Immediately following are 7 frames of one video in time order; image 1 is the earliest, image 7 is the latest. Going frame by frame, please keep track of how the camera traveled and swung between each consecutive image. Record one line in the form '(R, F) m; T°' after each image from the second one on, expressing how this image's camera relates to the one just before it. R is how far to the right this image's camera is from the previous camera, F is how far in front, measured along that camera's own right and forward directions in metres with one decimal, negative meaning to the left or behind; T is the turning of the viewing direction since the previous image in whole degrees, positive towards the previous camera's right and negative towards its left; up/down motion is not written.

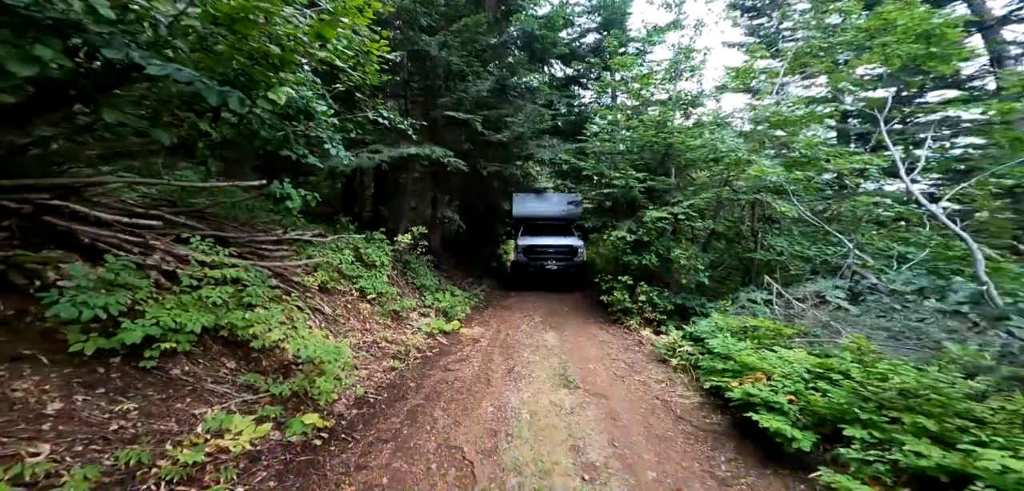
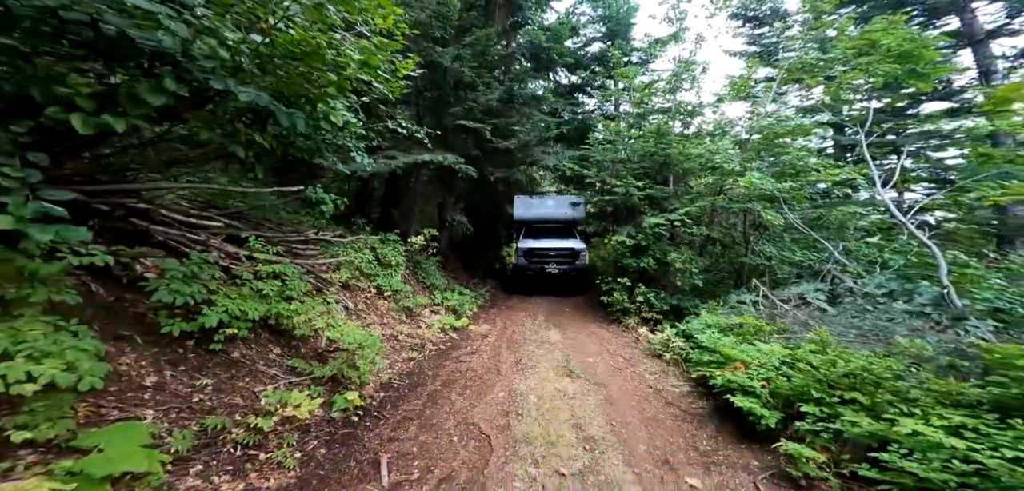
(-0.1, -0.4) m; 0°
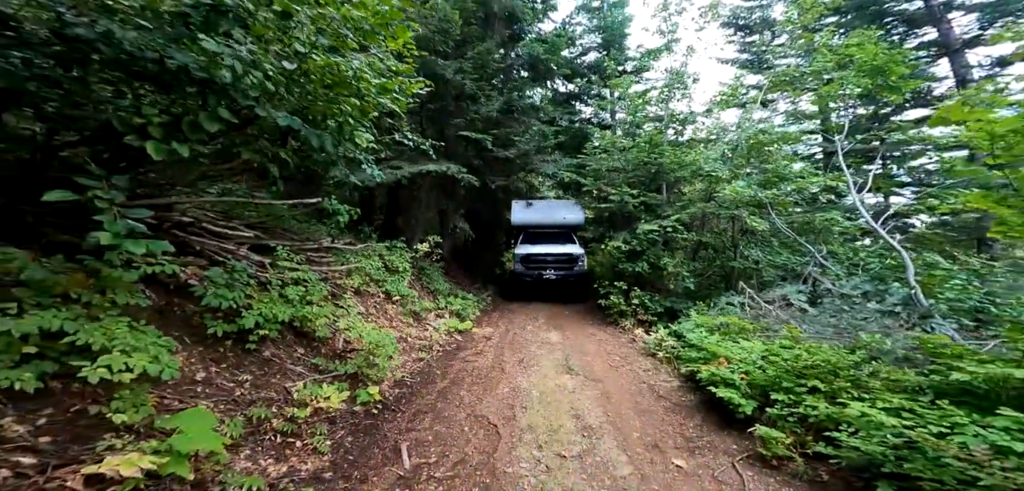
(-0.1, -0.3) m; 0°
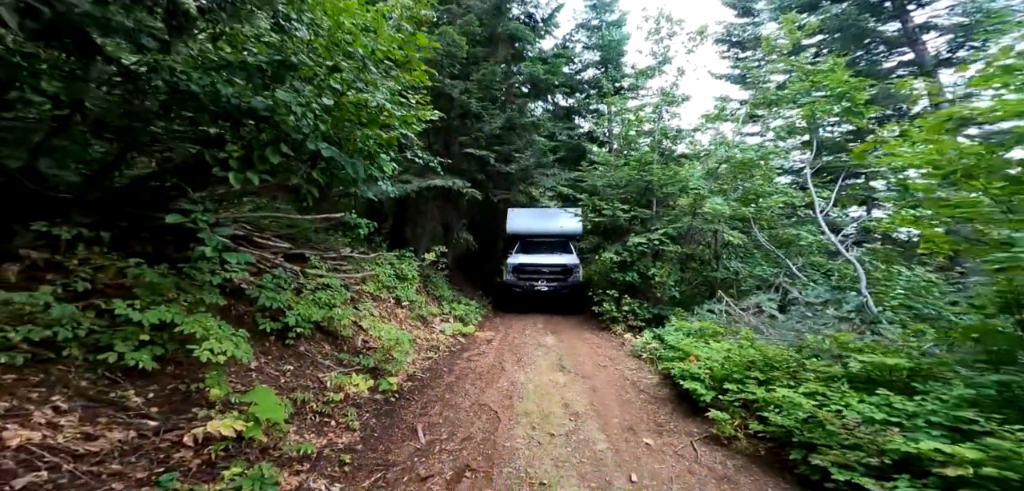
(0.0, -0.6) m; 0°
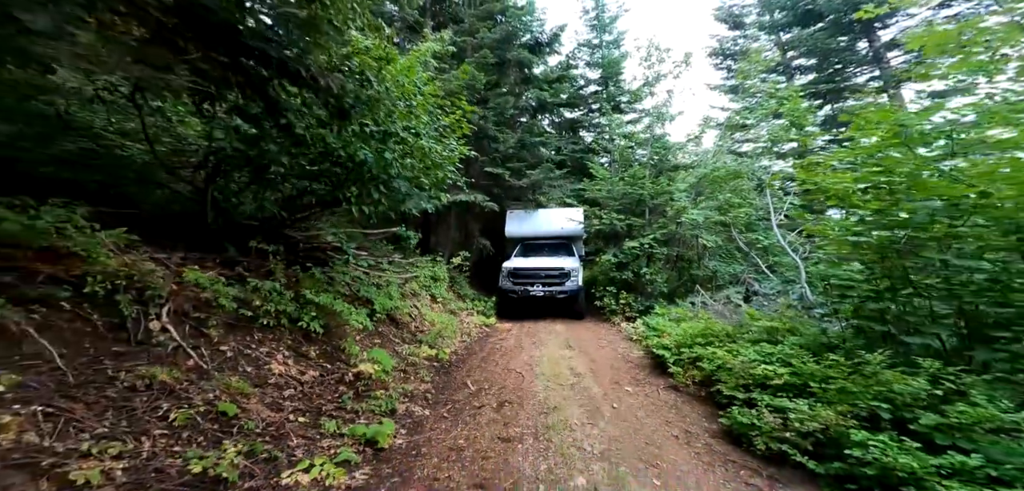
(-0.2, -1.5) m; -1°
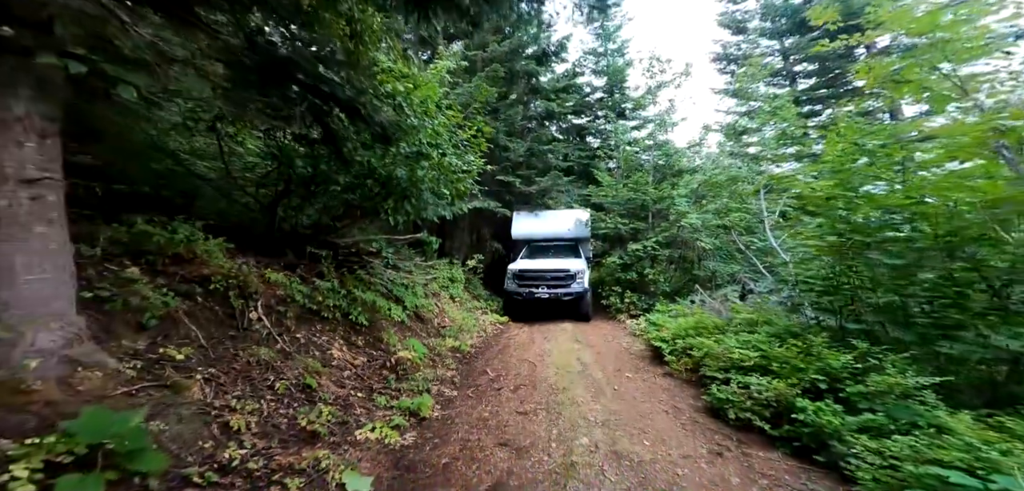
(-0.1, -0.7) m; -1°
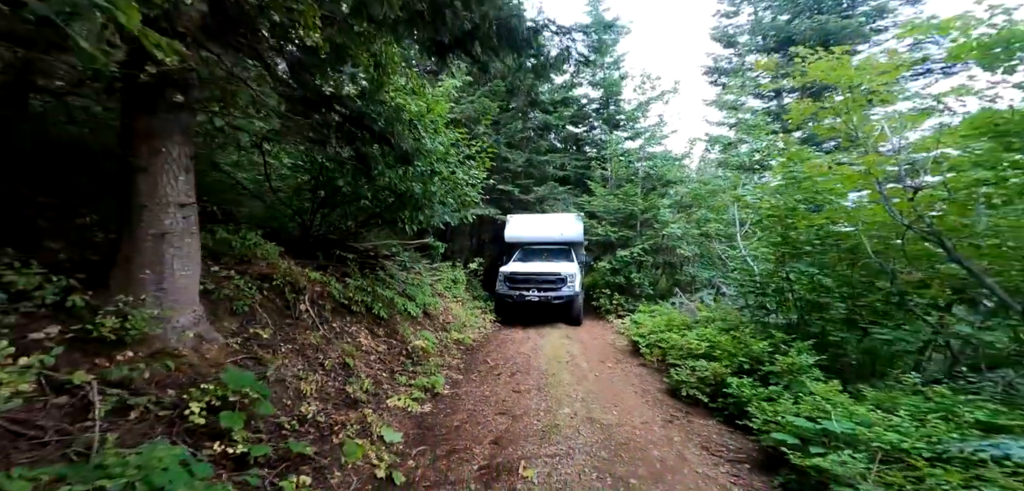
(0.0, -0.9) m; 0°
